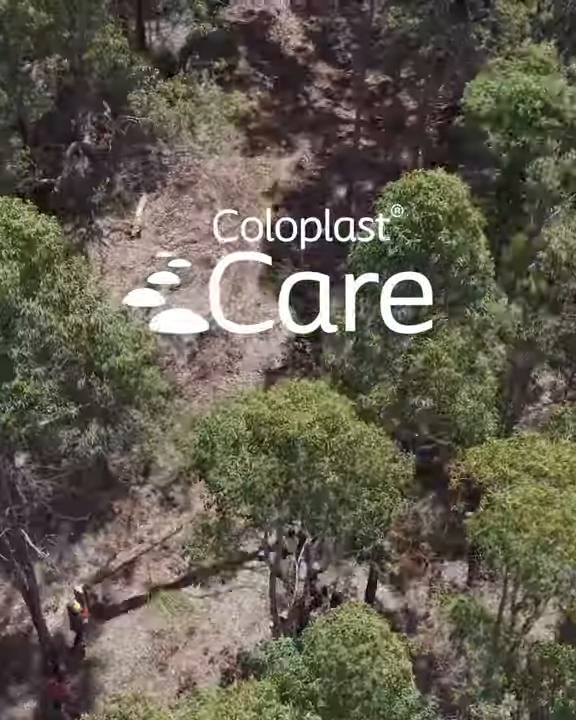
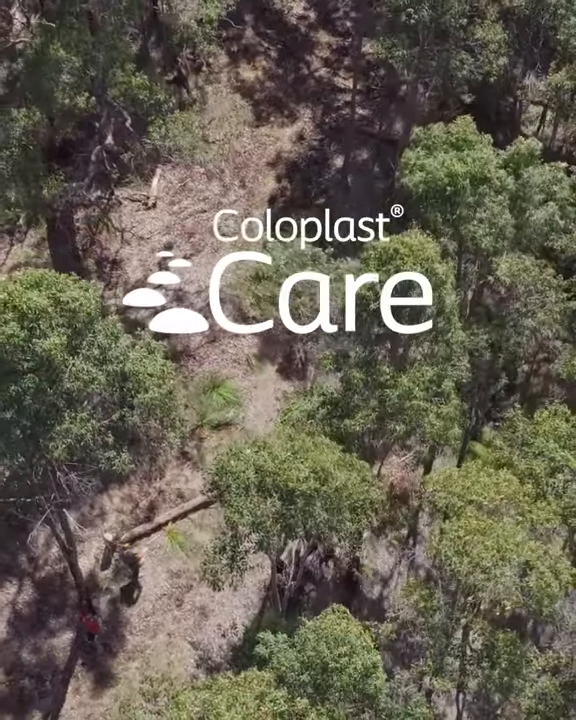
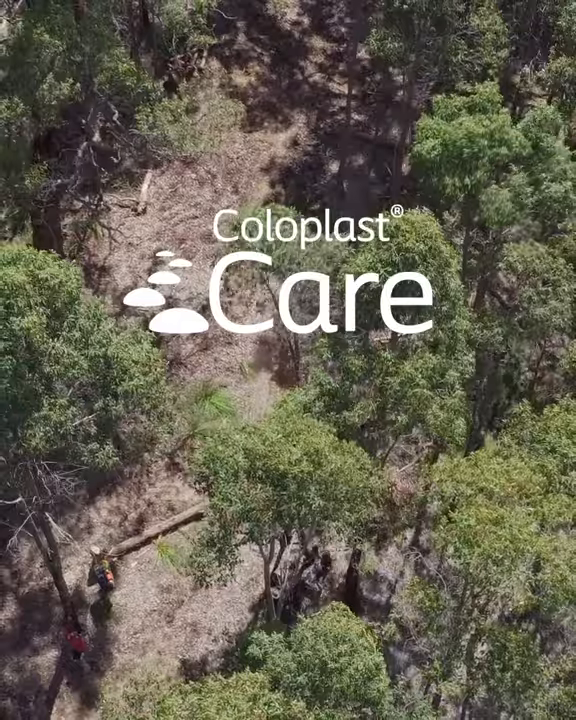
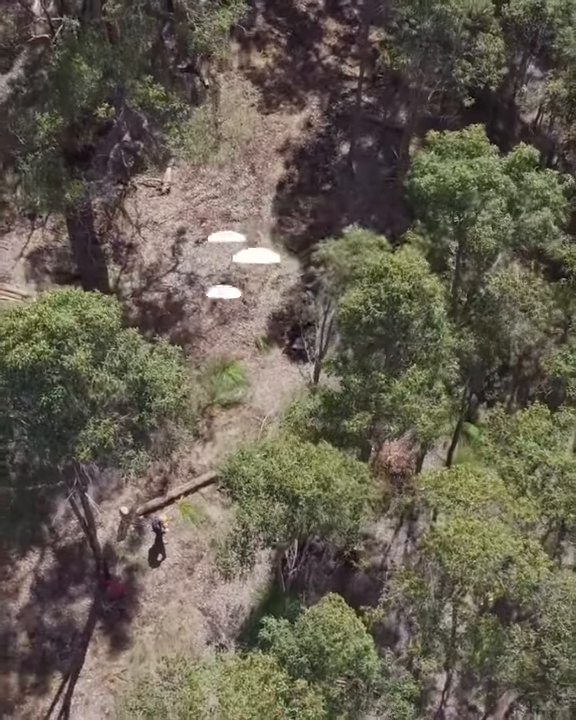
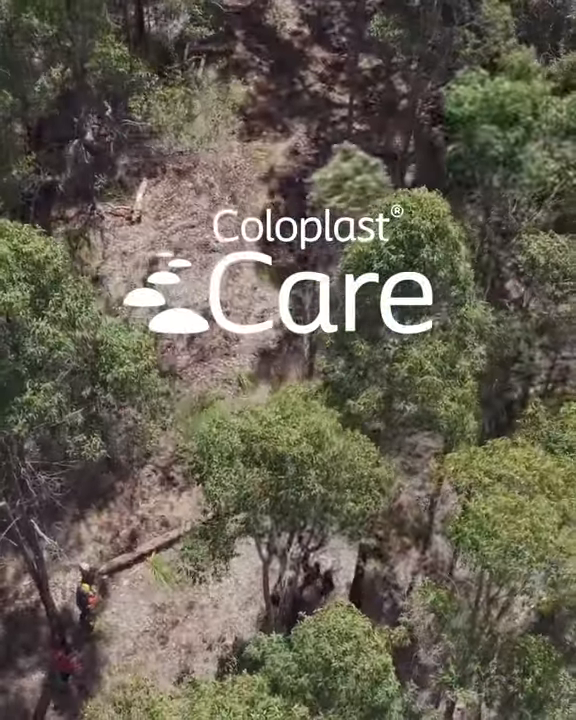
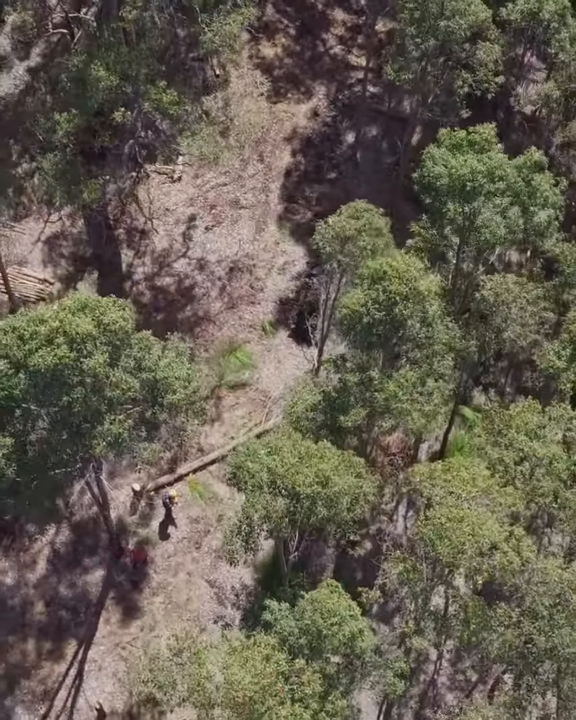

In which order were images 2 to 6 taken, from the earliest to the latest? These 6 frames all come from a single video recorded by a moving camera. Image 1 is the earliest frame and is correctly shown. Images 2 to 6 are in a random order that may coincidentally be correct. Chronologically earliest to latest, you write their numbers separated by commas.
5, 3, 2, 4, 6
